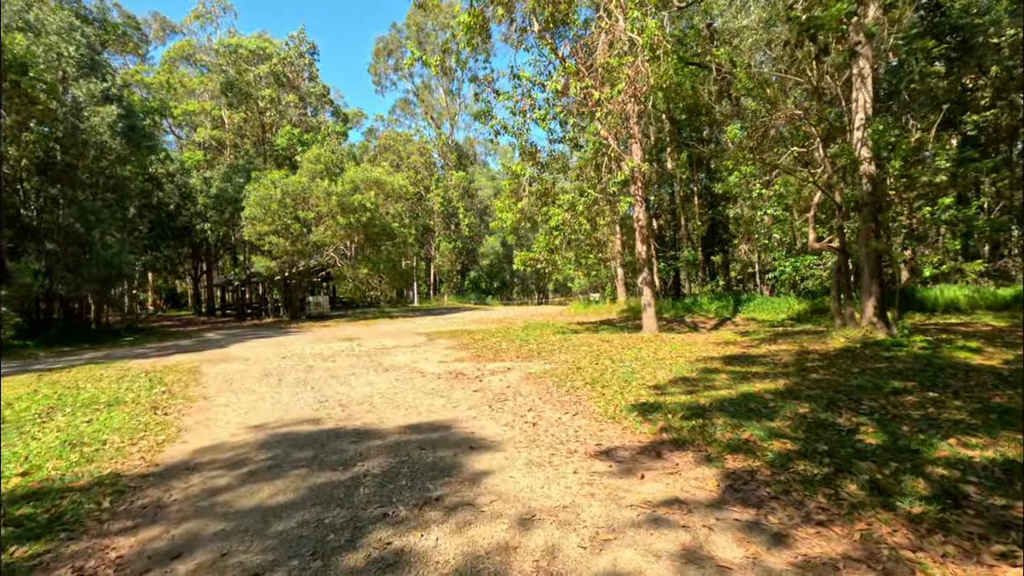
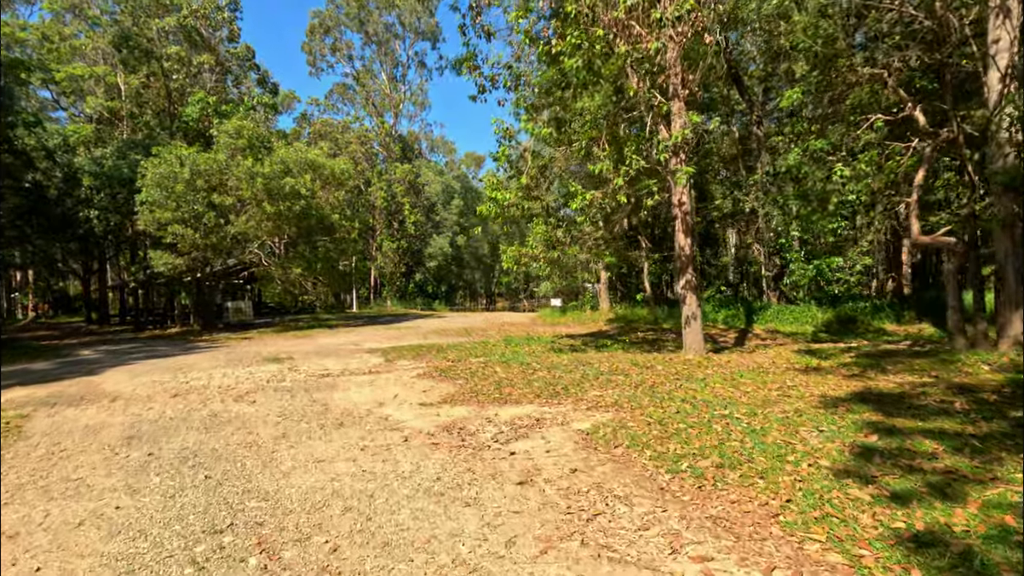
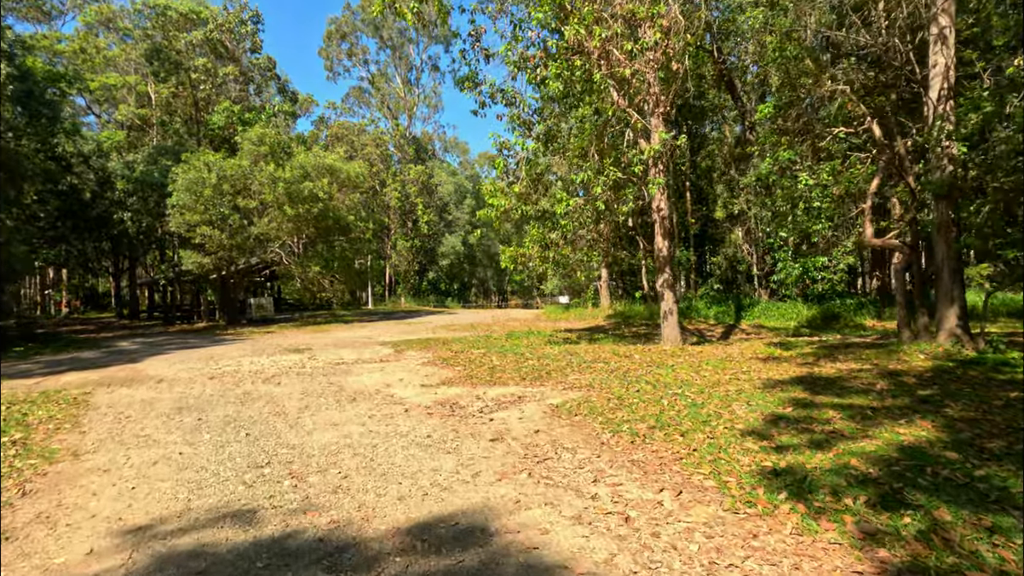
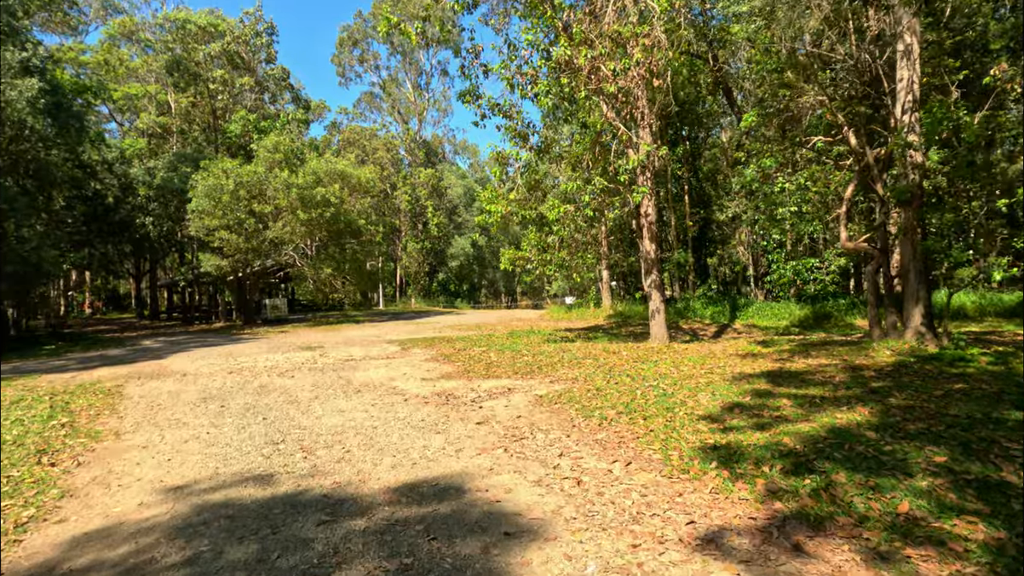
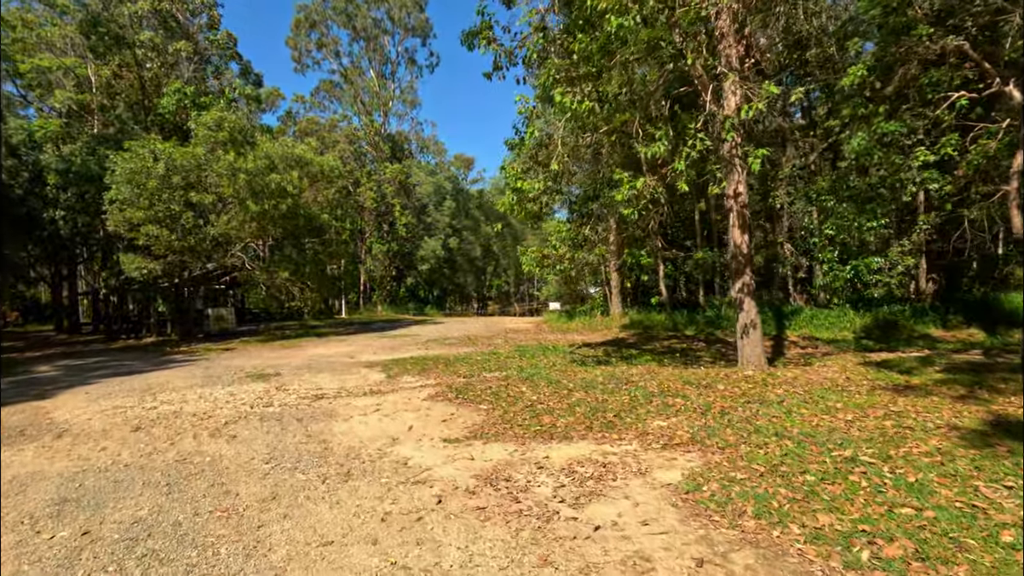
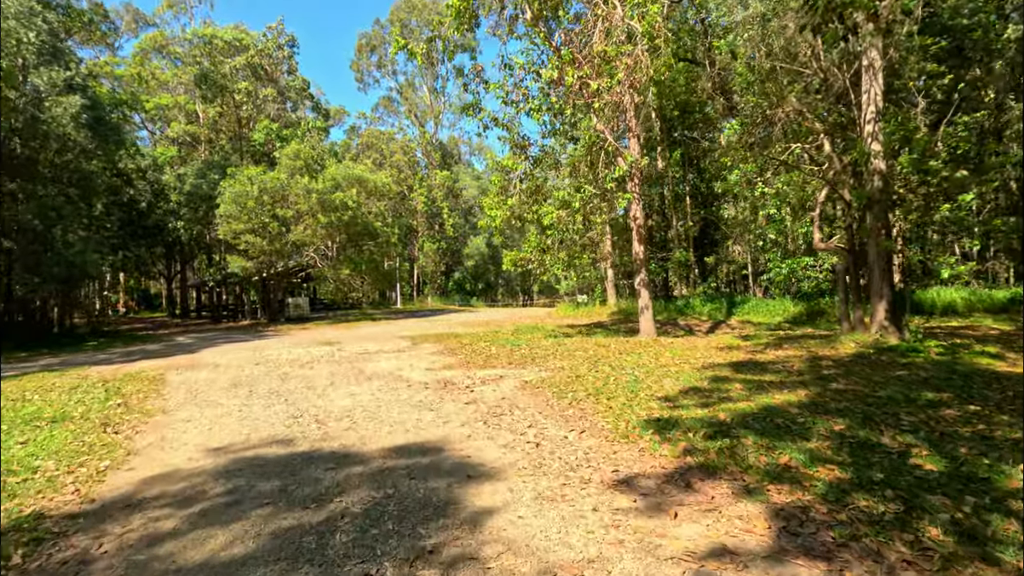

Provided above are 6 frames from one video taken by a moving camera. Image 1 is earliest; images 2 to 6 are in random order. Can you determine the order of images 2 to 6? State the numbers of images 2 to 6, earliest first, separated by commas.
6, 4, 3, 2, 5
